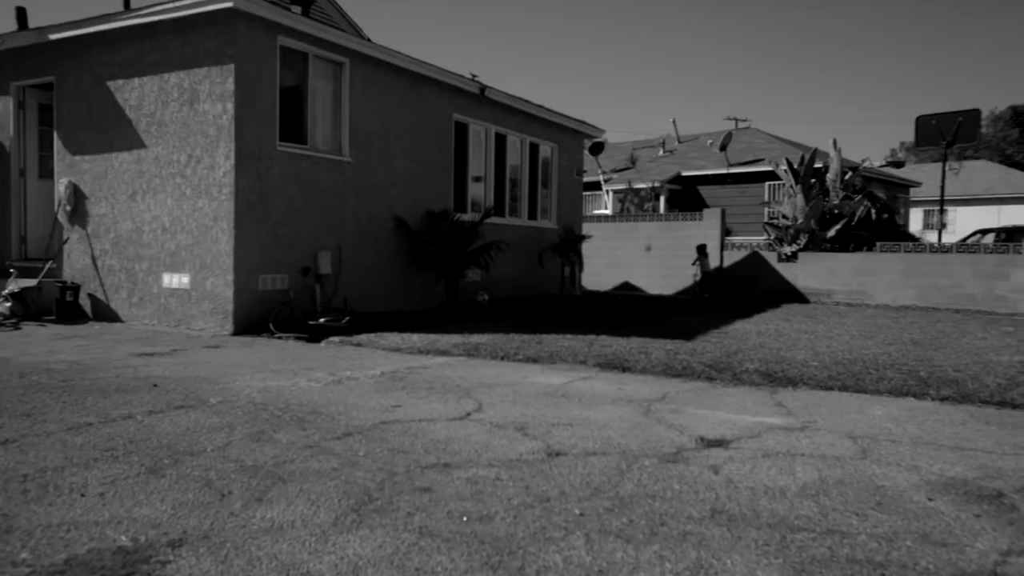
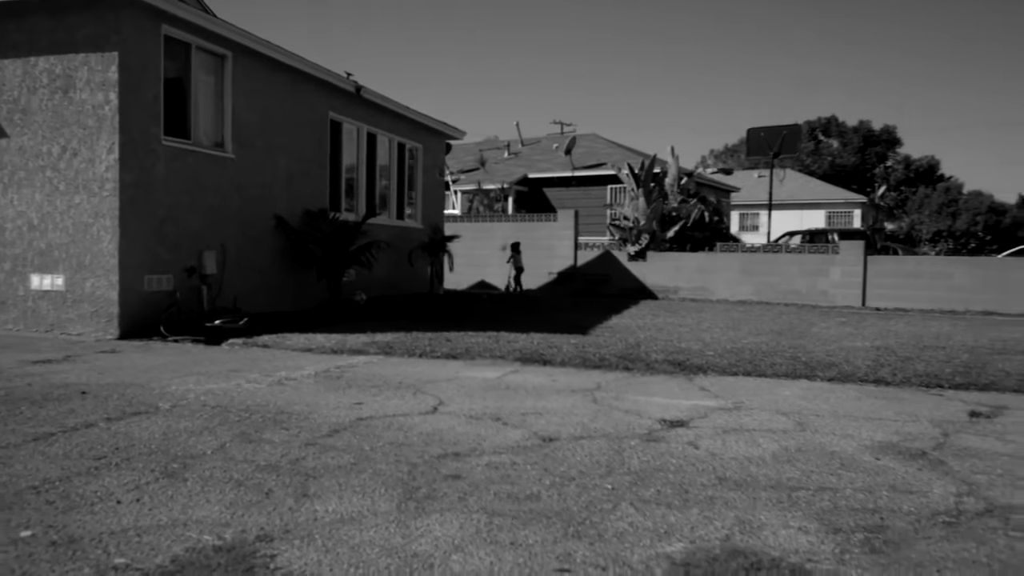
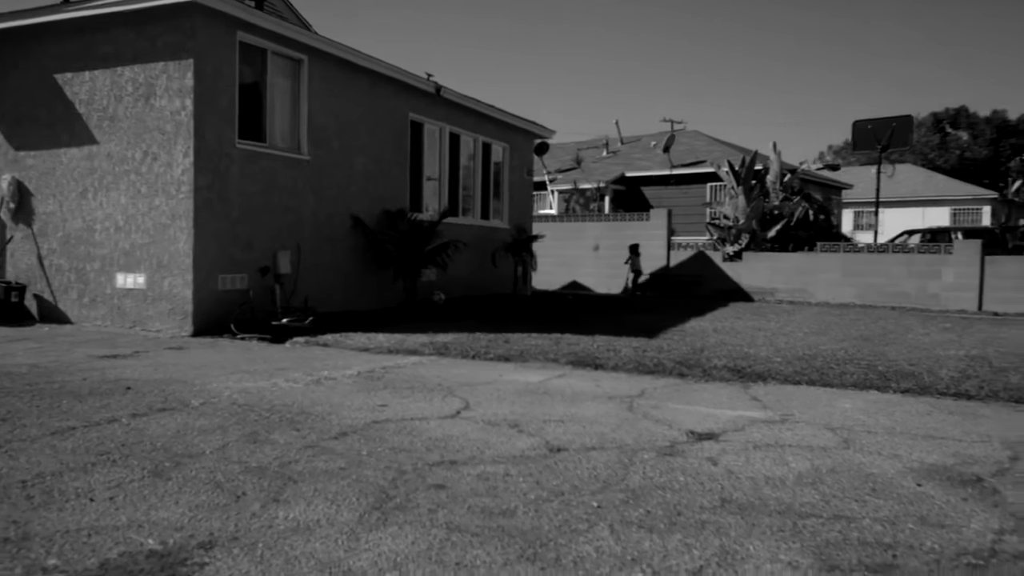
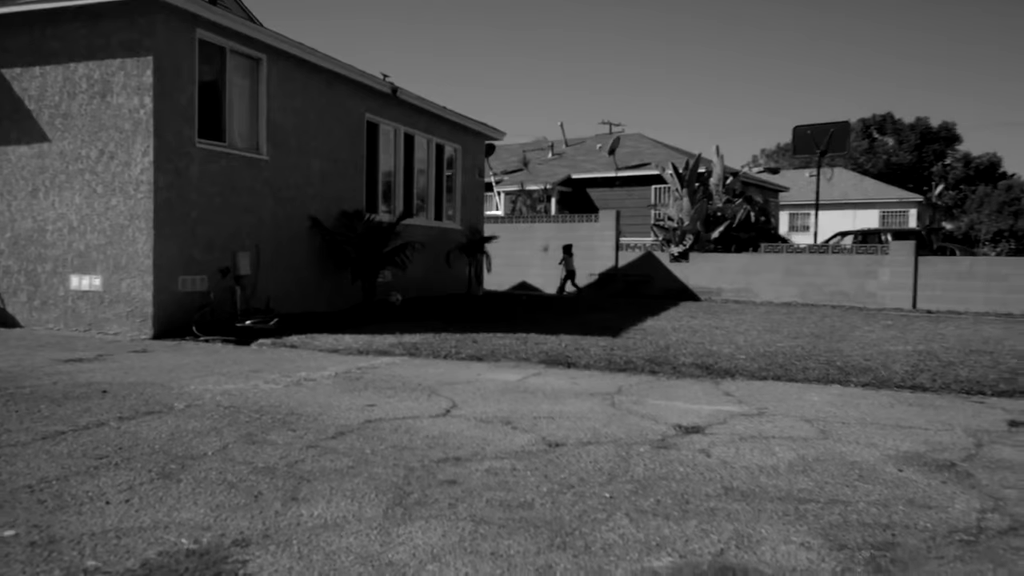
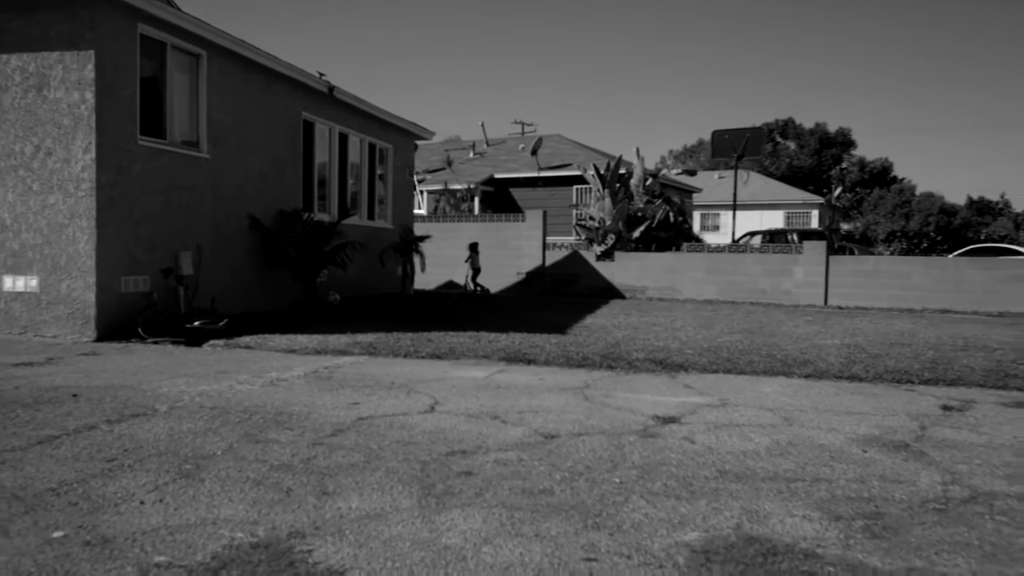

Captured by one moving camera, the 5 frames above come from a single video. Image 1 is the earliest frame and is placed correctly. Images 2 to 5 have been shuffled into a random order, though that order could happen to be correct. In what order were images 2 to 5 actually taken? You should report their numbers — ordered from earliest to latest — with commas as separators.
3, 4, 2, 5
